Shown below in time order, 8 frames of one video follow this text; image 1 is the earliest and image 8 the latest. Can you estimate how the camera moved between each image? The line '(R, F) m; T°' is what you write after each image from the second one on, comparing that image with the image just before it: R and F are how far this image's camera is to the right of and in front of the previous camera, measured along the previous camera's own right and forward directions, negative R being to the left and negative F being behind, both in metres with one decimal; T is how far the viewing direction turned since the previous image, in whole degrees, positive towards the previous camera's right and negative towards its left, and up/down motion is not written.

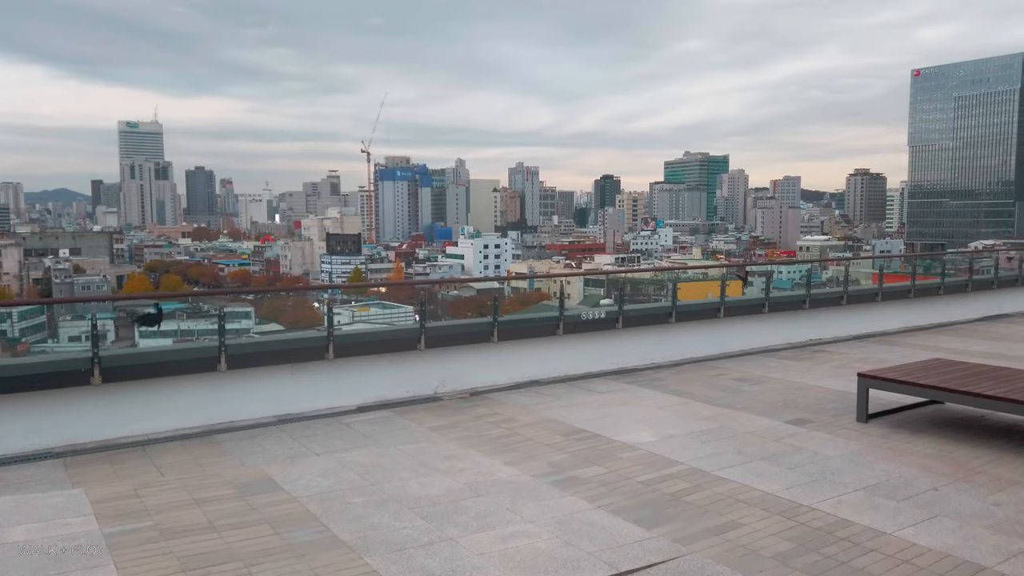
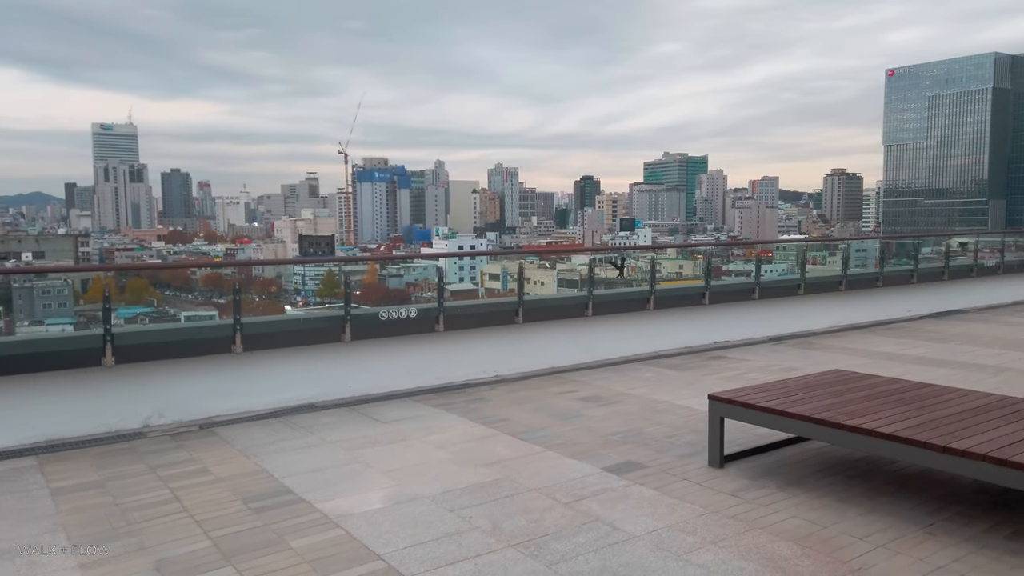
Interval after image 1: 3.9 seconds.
(+1.5, +1.8) m; +1°
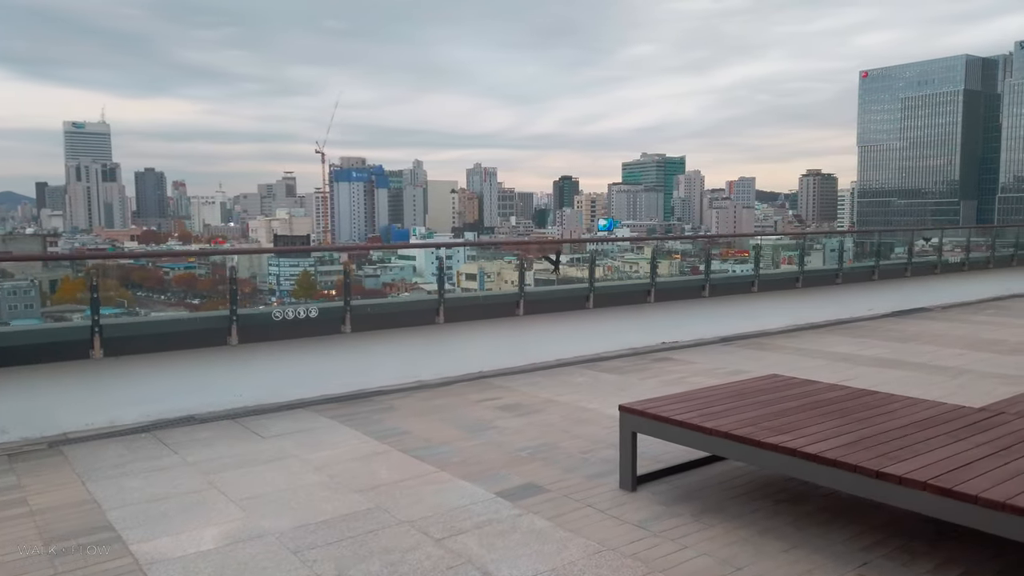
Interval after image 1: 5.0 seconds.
(+0.4, +0.5) m; +2°
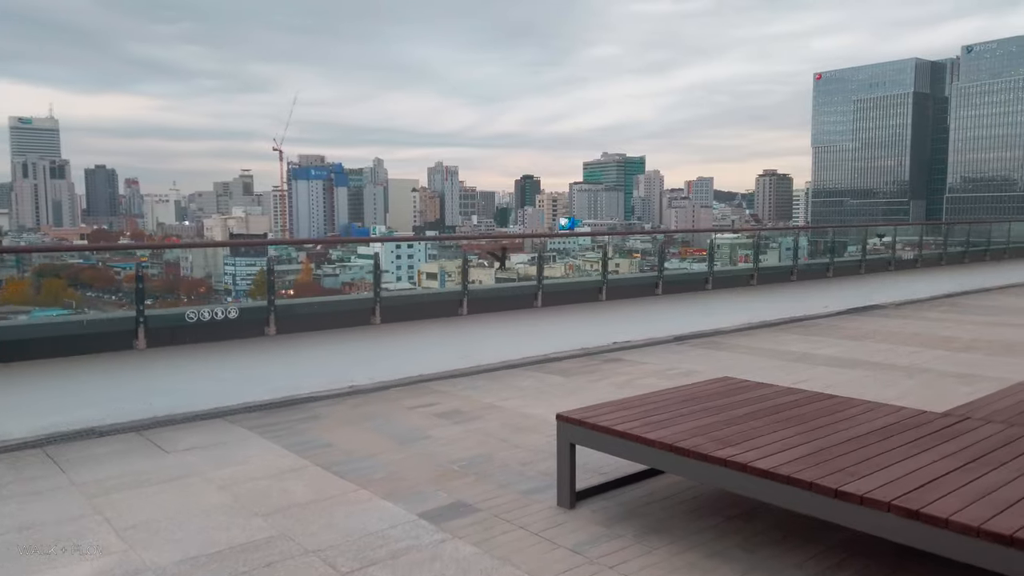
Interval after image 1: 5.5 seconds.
(+0.1, +0.3) m; +3°
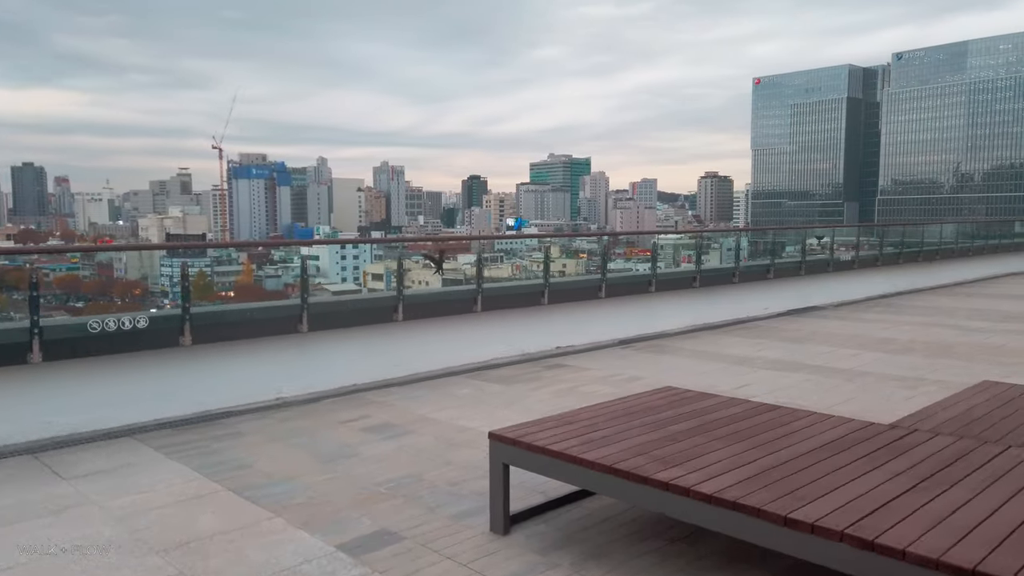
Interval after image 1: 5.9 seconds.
(+0.1, +0.2) m; +4°
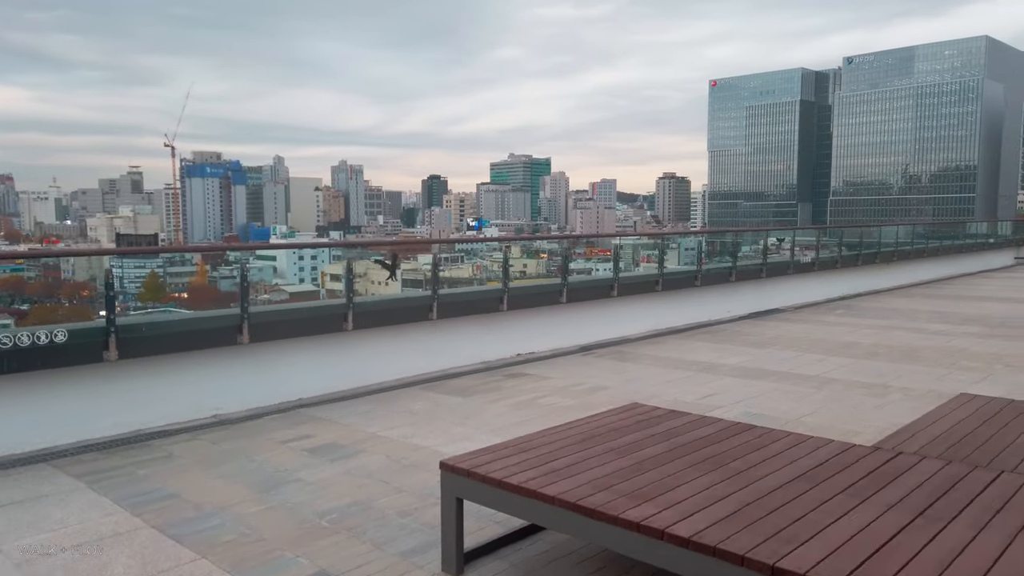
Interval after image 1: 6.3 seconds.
(0.0, +0.3) m; +3°
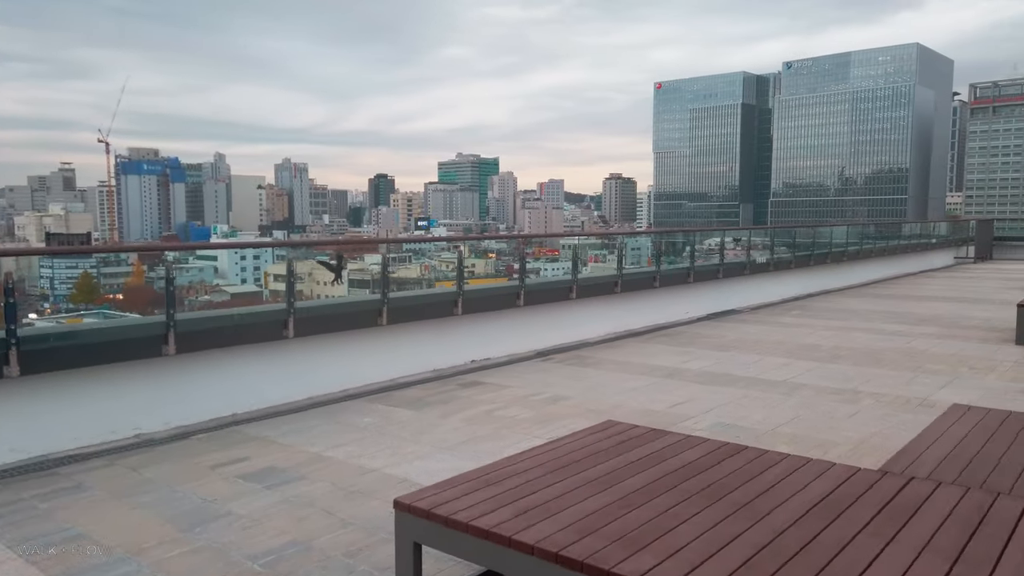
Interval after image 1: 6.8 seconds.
(0.0, +0.3) m; +4°
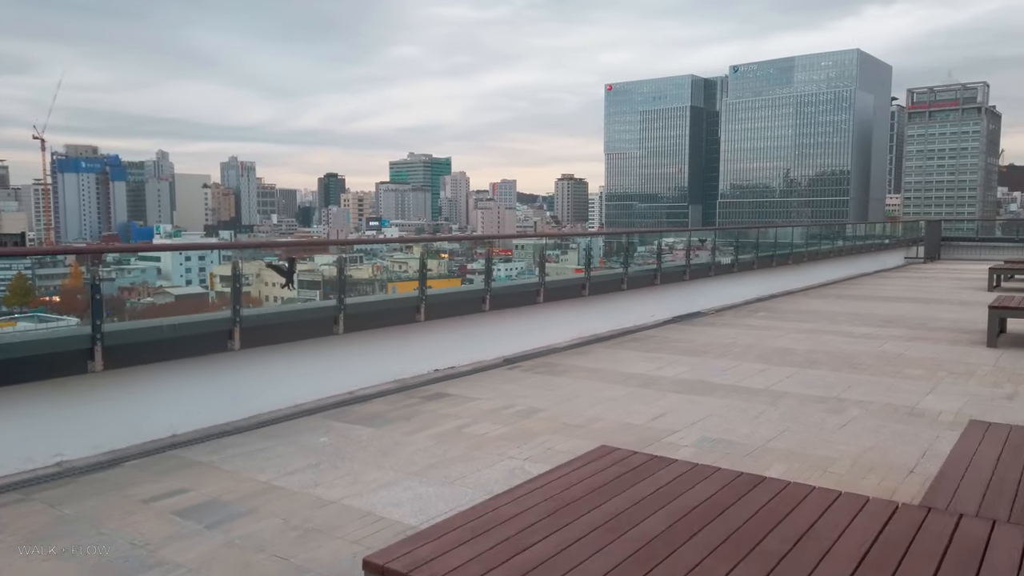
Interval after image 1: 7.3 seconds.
(-0.1, +0.3) m; +4°
